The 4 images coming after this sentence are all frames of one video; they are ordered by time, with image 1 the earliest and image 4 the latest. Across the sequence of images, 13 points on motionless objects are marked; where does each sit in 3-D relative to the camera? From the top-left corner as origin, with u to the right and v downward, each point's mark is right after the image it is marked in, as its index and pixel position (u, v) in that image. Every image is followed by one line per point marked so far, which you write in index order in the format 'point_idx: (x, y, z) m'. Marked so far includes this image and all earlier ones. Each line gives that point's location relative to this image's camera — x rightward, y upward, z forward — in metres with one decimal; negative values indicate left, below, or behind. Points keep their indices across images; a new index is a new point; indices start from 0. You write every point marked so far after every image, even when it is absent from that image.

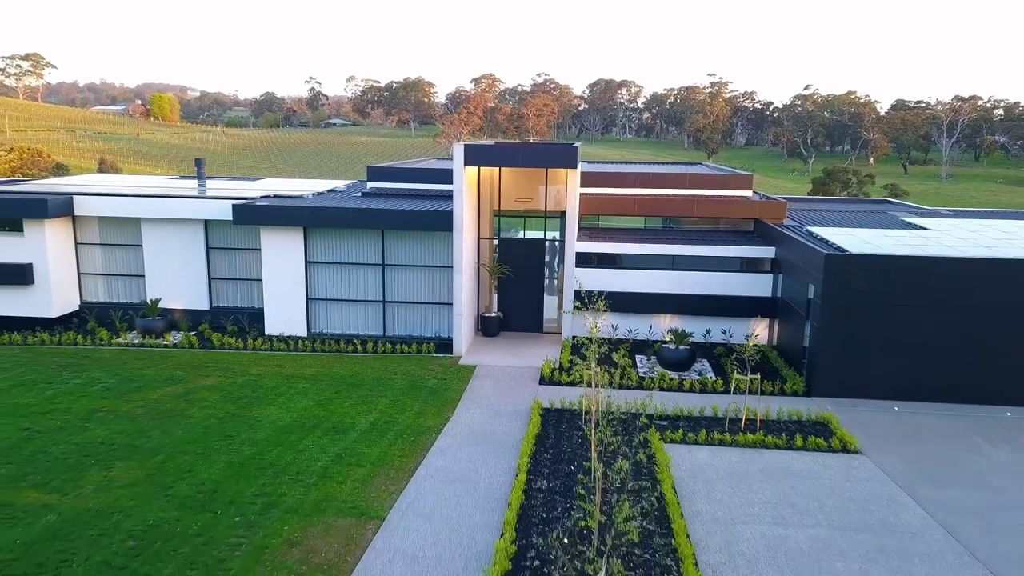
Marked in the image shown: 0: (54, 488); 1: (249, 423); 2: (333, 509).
0: (-5.2, -2.2, +7.8) m
1: (-3.7, -1.9, +9.8) m
2: (-1.9, -2.3, +7.4) m
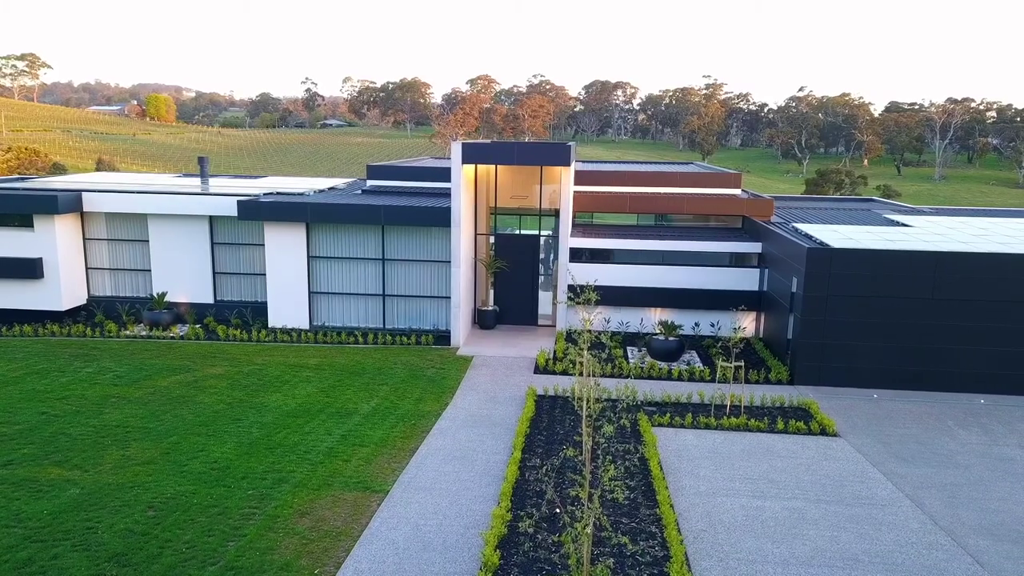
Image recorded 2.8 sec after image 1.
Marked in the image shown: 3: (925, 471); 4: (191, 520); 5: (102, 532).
0: (-5.2, -2.1, +8.2) m
1: (-3.8, -1.8, +10.3) m
2: (-1.9, -2.2, +7.8) m
3: (+5.2, -2.3, +8.7) m
4: (-3.2, -2.3, +7.0) m
5: (-4.0, -2.4, +6.7) m
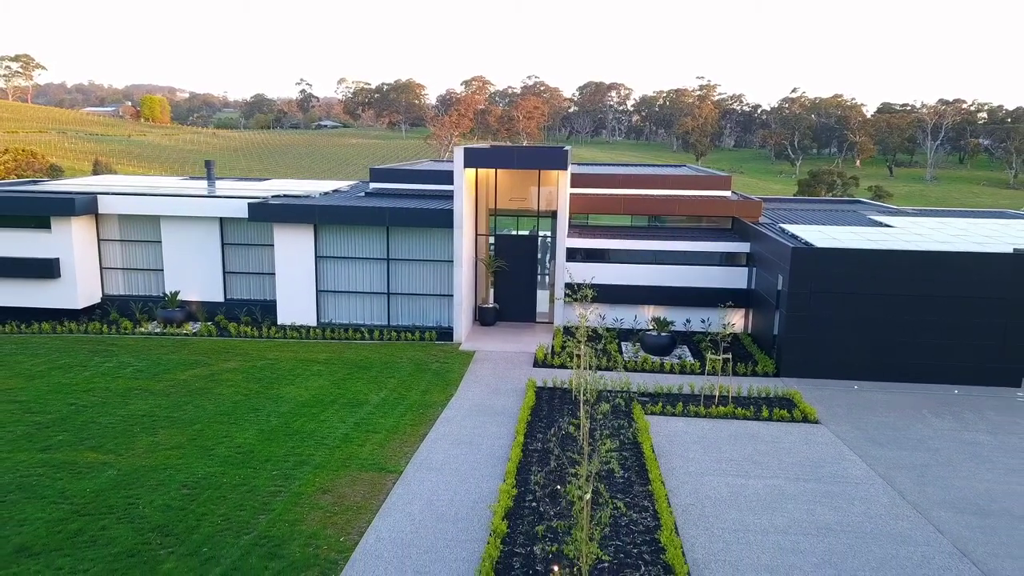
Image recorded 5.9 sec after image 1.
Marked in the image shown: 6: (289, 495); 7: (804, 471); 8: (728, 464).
0: (-5.2, -2.1, +8.9) m
1: (-3.8, -1.7, +10.9) m
2: (-1.9, -2.2, +8.5) m
3: (+5.2, -2.3, +9.4) m
4: (-3.2, -2.3, +7.6) m
5: (-3.9, -2.3, +7.4) m
6: (-2.5, -2.3, +7.7) m
7: (+3.7, -2.3, +8.7) m
8: (+2.8, -2.2, +8.8) m
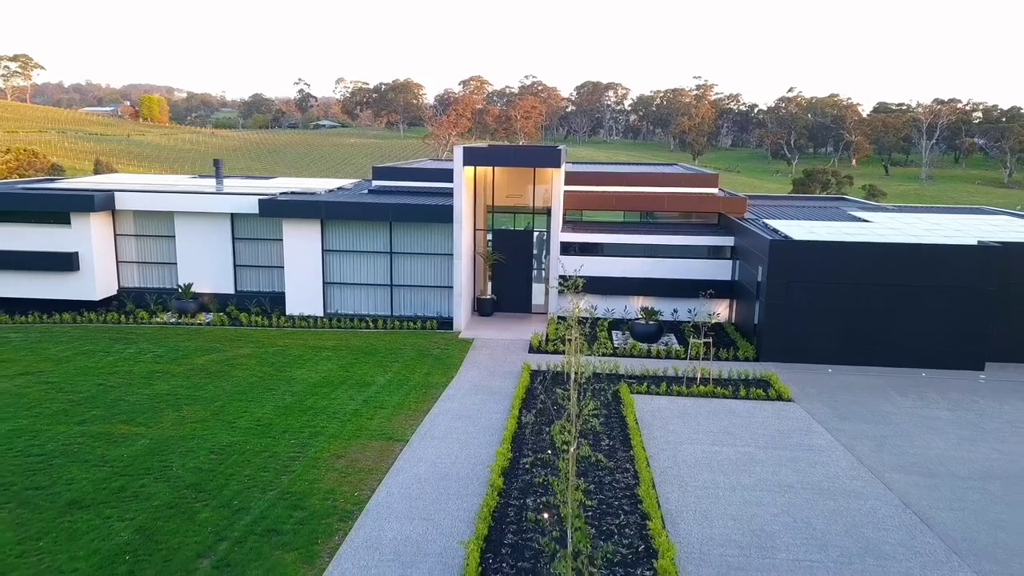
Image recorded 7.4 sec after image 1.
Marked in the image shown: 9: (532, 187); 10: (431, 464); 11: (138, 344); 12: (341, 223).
0: (-5.2, -1.9, +9.7) m
1: (-3.9, -1.6, +11.8) m
2: (-2.0, -2.0, +9.3) m
3: (+5.2, -2.1, +10.3) m
4: (-3.2, -2.1, +8.5) m
5: (-4.0, -2.1, +8.2) m
6: (-2.5, -2.1, +8.5) m
7: (+3.6, -2.1, +9.6) m
8: (+2.7, -2.1, +9.7) m
9: (+0.5, +2.5, +16.9) m
10: (-1.0, -2.2, +8.4) m
11: (-7.5, -1.1, +13.9) m
12: (-4.0, +1.5, +16.1) m
